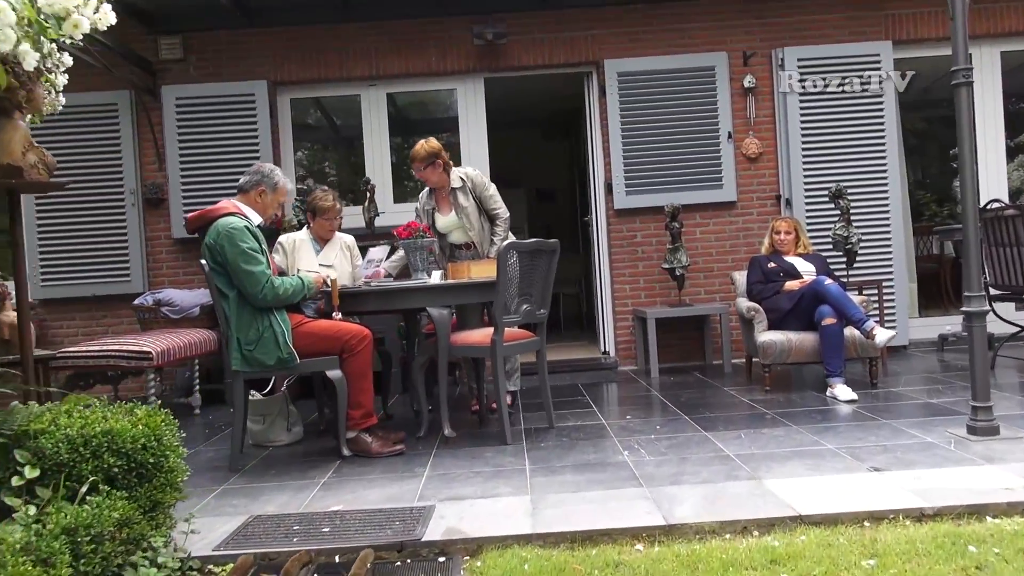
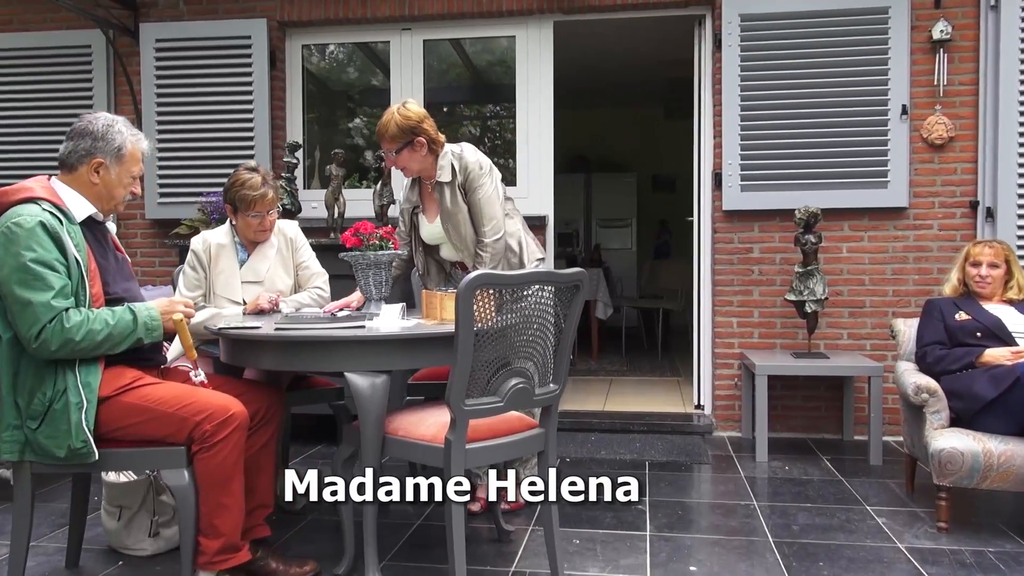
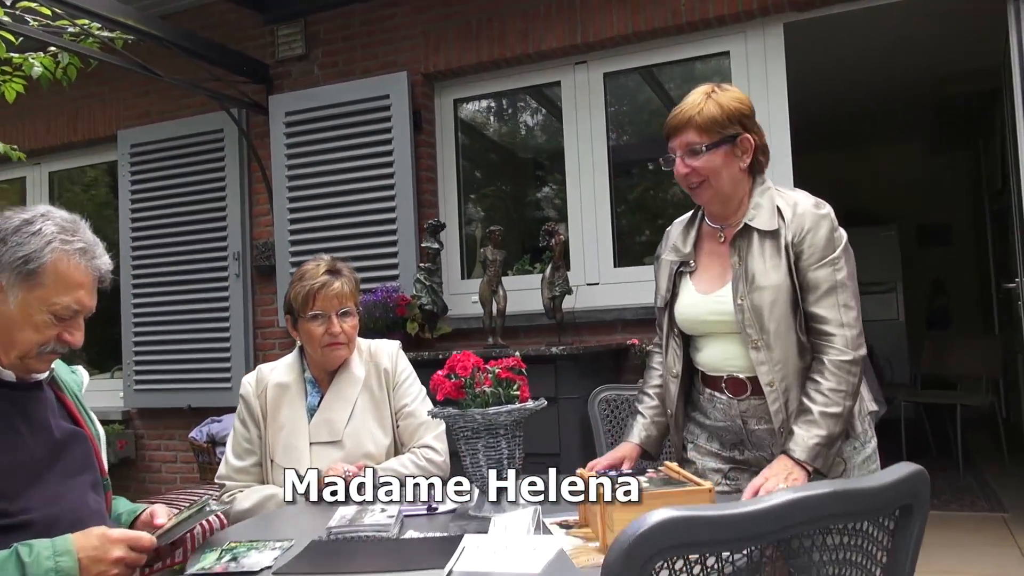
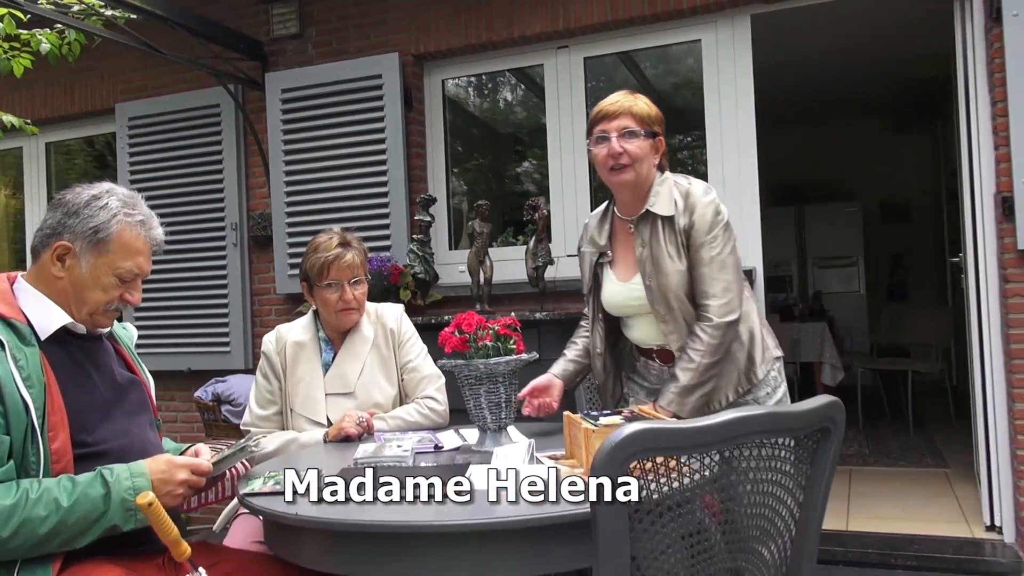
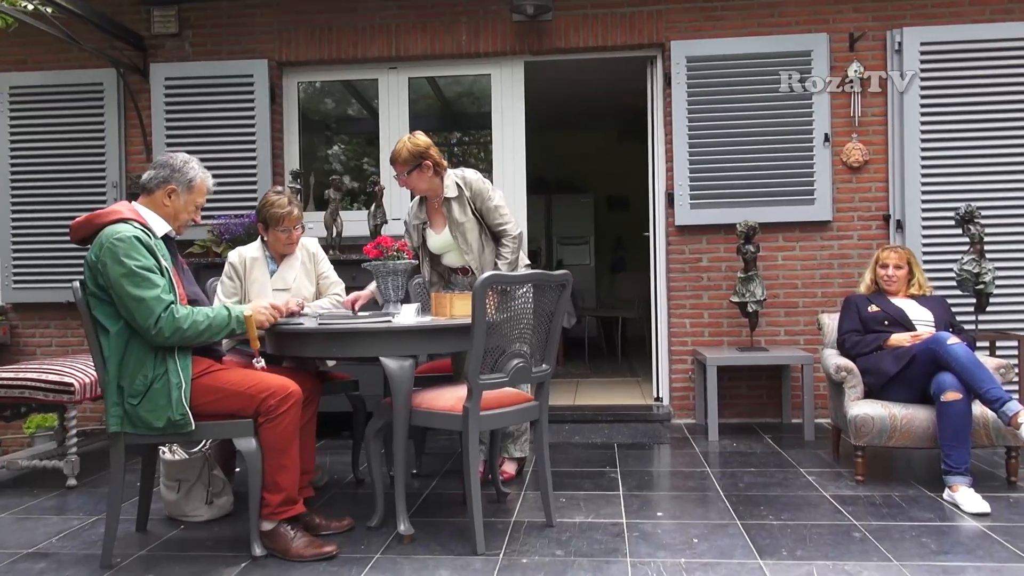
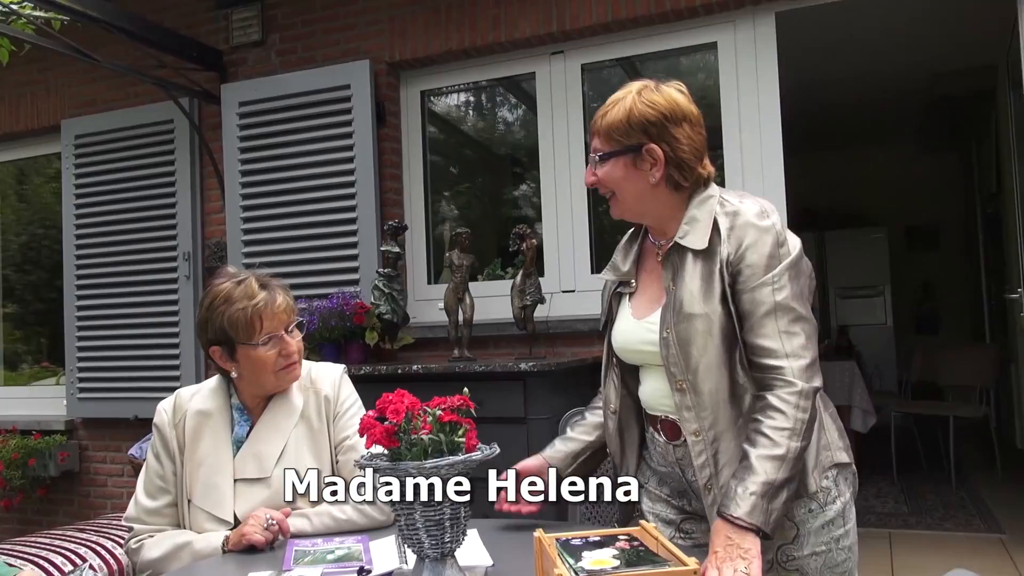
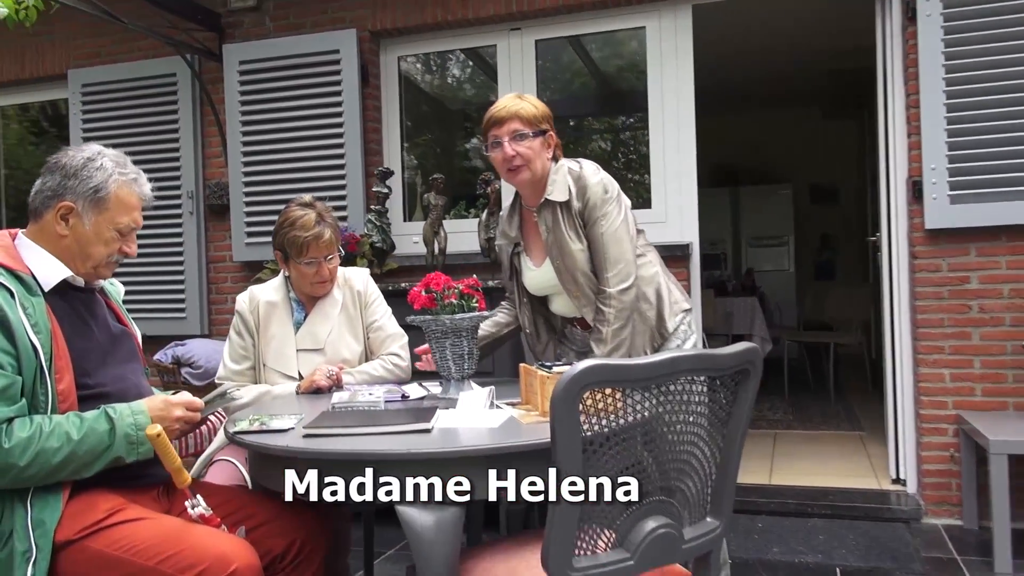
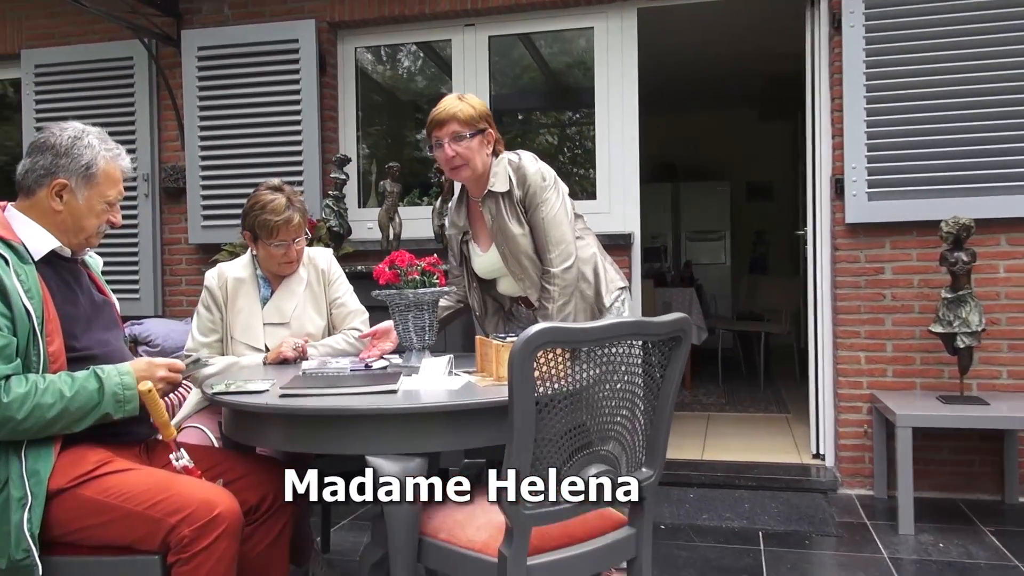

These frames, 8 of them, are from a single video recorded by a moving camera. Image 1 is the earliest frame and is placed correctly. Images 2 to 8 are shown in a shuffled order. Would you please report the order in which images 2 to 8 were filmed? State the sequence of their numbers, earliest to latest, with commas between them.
5, 2, 8, 7, 4, 3, 6
